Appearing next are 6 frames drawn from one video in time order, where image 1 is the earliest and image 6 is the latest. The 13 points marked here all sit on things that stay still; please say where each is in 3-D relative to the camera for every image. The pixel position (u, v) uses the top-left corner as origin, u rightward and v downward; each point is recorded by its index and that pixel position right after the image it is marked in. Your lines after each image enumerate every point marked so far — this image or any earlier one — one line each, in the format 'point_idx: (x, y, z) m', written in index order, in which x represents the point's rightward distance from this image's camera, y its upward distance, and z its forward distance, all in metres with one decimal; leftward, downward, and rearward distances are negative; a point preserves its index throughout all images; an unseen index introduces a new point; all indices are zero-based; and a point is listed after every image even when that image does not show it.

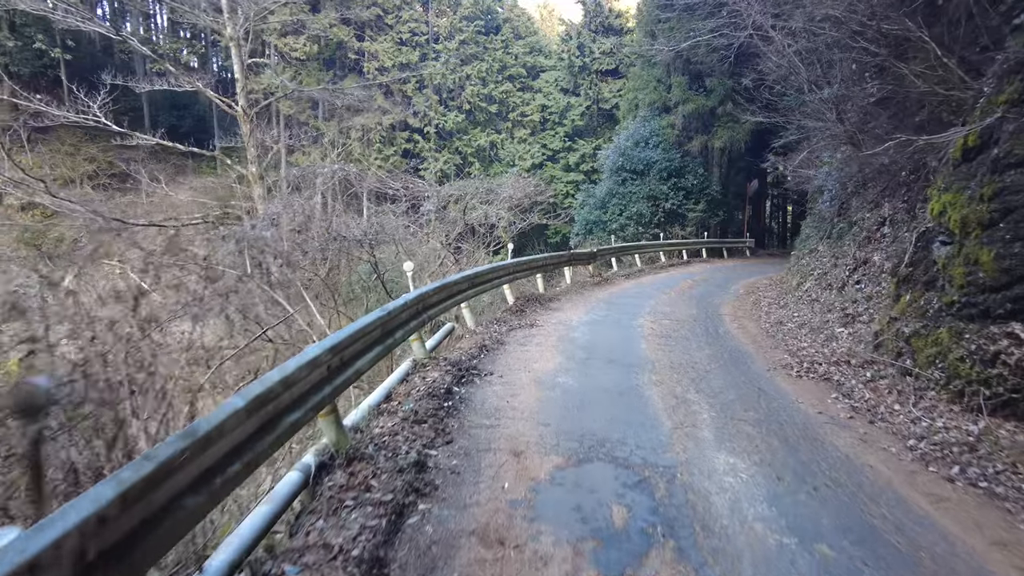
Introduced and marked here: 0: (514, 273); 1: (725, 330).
0: (0.0, +0.2, +10.9) m
1: (+3.2, -0.7, +9.7) m
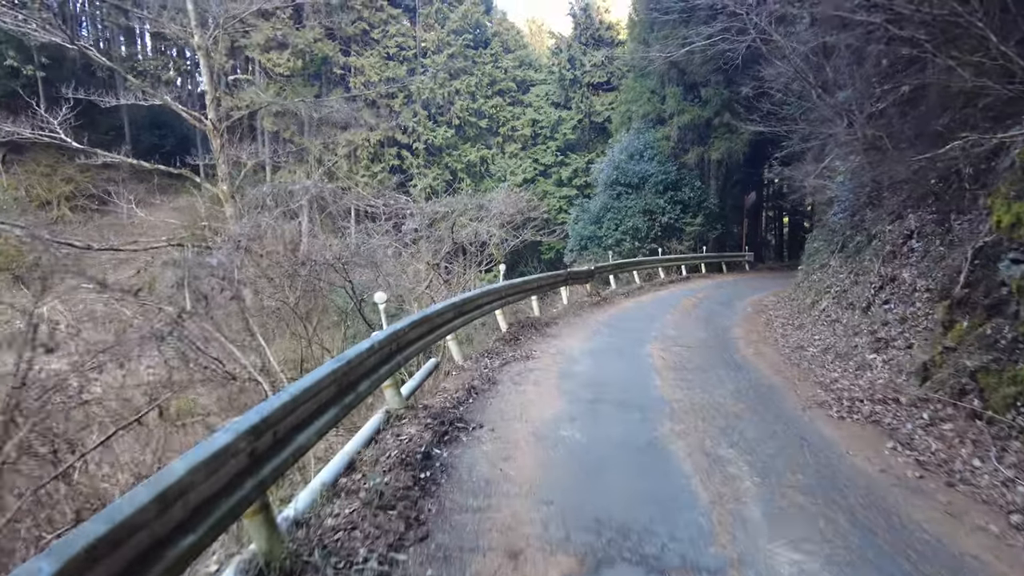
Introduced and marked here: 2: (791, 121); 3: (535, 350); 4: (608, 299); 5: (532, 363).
0: (-0.1, -0.1, +9.9) m
1: (+3.1, -1.0, +8.7) m
2: (+7.5, +4.5, +17.1) m
3: (+0.3, -0.8, +8.4) m
4: (+2.4, -0.3, +15.6) m
5: (+0.2, -0.9, +7.5) m
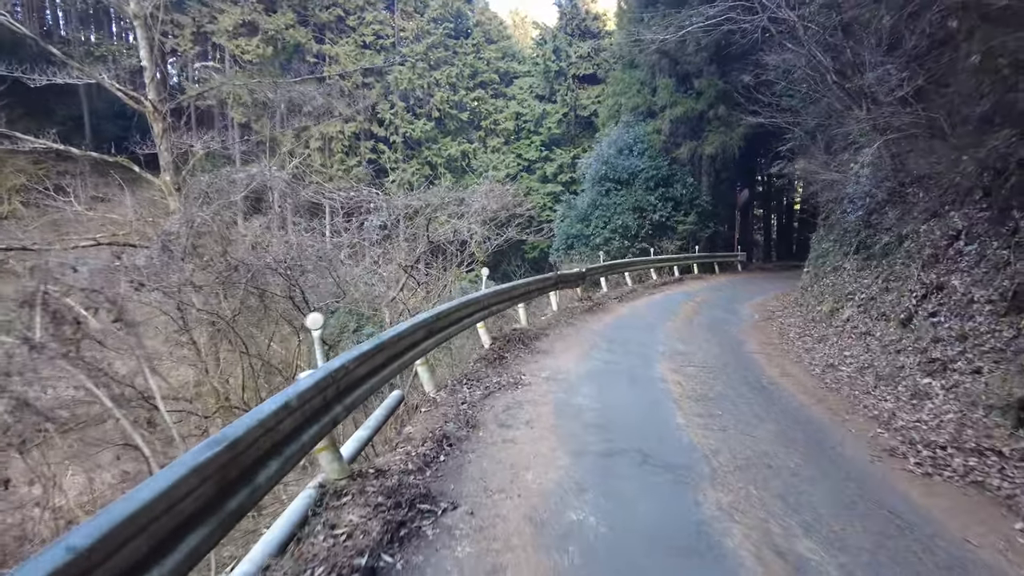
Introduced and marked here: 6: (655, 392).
0: (-0.3, -0.2, +8.4) m
1: (+3.0, -1.1, +7.3) m
2: (+7.1, +4.4, +15.8) m
3: (+0.1, -0.9, +6.9) m
4: (+2.0, -0.4, +14.2) m
5: (+0.1, -1.0, +6.0) m
6: (+1.4, -1.0, +6.3) m
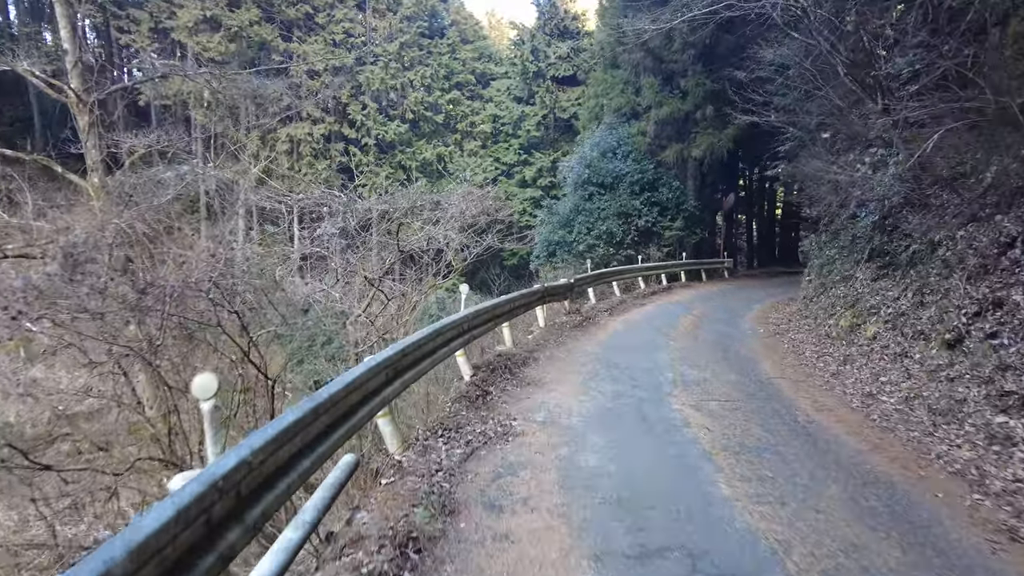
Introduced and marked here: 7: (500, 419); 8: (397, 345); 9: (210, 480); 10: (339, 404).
0: (-0.5, -0.5, +7.1) m
1: (+2.8, -1.3, +6.1) m
2: (+6.6, +4.1, +14.8) m
3: (0.0, -1.1, +5.6) m
4: (+1.6, -0.6, +12.9) m
5: (0.0, -1.2, +4.7) m
6: (+1.3, -1.2, +5.0) m
7: (-0.1, -1.1, +5.4) m
8: (-0.8, -0.4, +4.8) m
9: (-1.0, -0.6, +2.1) m
10: (-1.0, -0.6, +3.5) m
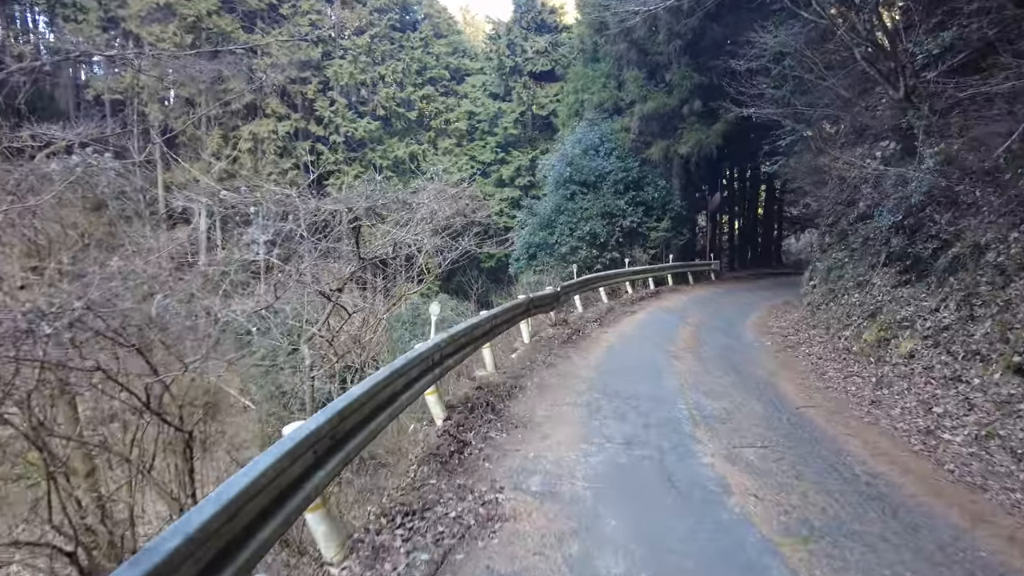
0: (-0.6, -0.6, +5.7) m
1: (+2.7, -1.4, +4.8) m
2: (+6.1, +4.0, +13.7) m
3: (-0.1, -1.3, +4.2) m
4: (+1.2, -0.8, +11.6) m
5: (0.0, -1.3, +3.3) m
6: (+1.2, -1.4, +3.7) m
7: (-0.2, -1.3, +4.0) m
8: (-0.9, -0.6, +3.4) m
9: (-1.0, -0.8, +0.7) m
10: (-1.0, -0.8, +2.1) m
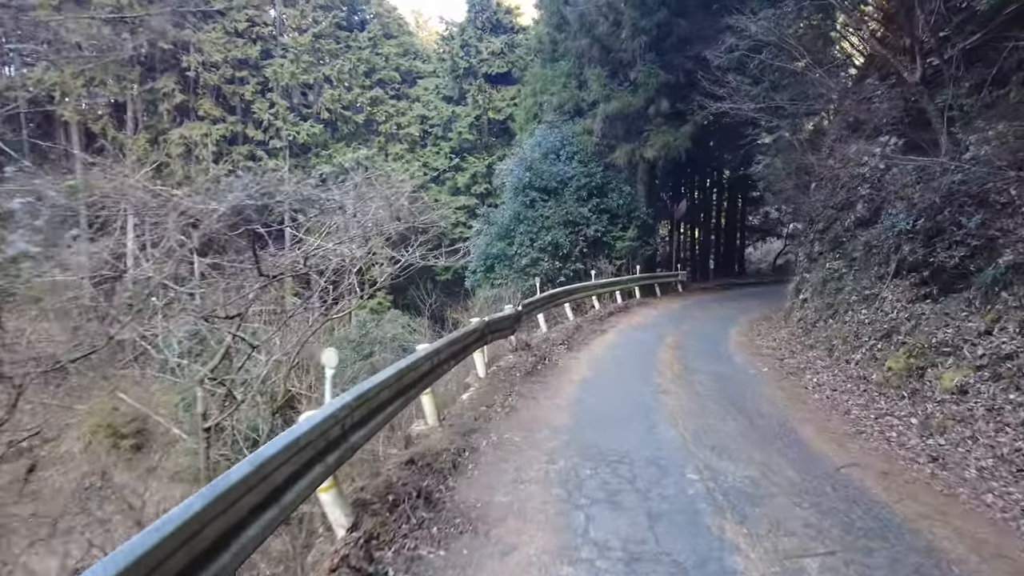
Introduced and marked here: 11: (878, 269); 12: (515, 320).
0: (-1.0, -0.8, +3.8) m
1: (+2.4, -1.6, +3.1) m
2: (+5.2, +3.8, +12.2) m
3: (-0.3, -1.5, +2.3) m
4: (+0.5, -1.1, +9.8) m
5: (-0.2, -1.5, +1.4) m
6: (+1.0, -1.5, +1.9) m
7: (-0.4, -1.5, +2.1) m
8: (-1.1, -0.8, +1.4) m
9: (-1.0, -0.9, -1.2) m
10: (-1.1, -1.0, +0.2) m
11: (+5.6, +0.3, +9.8) m
12: (0.0, -0.5, +9.7) m
